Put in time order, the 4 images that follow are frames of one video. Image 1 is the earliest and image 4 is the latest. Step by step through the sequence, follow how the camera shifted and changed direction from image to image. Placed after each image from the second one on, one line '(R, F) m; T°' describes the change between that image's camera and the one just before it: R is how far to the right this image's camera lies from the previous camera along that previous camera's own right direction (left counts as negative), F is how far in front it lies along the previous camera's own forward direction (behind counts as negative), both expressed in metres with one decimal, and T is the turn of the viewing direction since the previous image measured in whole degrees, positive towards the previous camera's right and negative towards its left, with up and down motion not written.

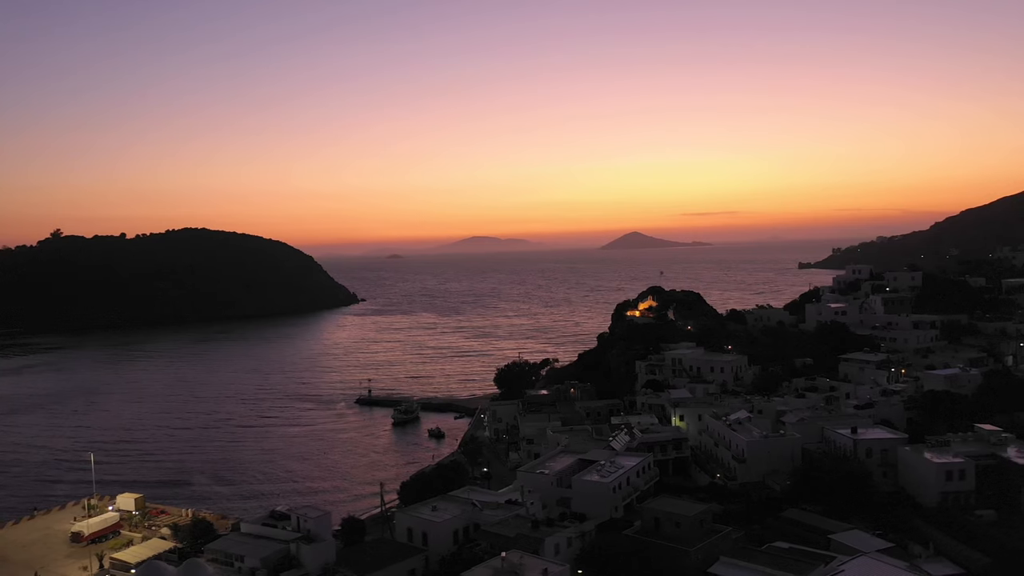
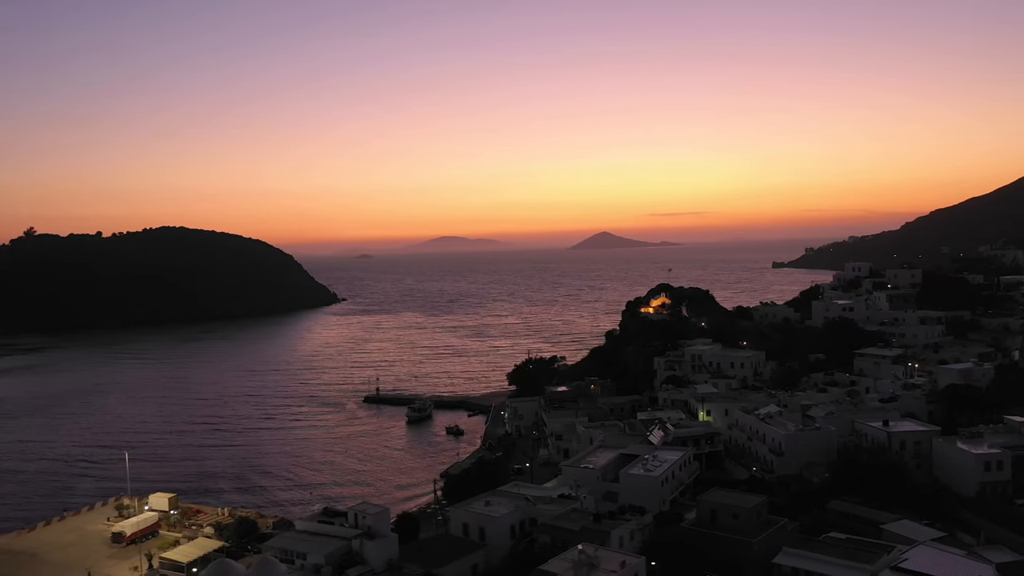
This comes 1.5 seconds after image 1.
(-1.6, 0.0) m; +2°
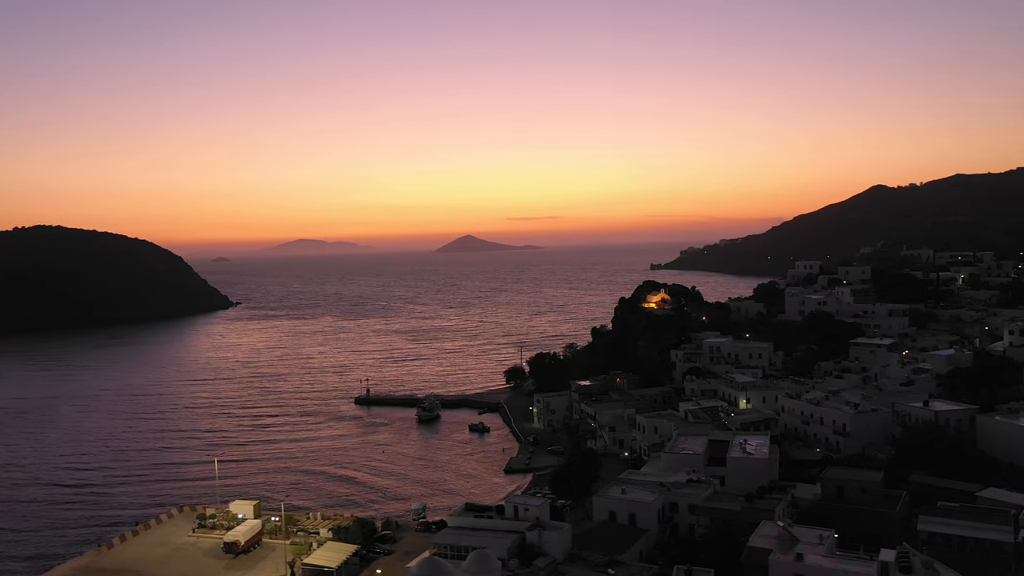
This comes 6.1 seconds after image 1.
(-5.4, +0.3) m; +9°
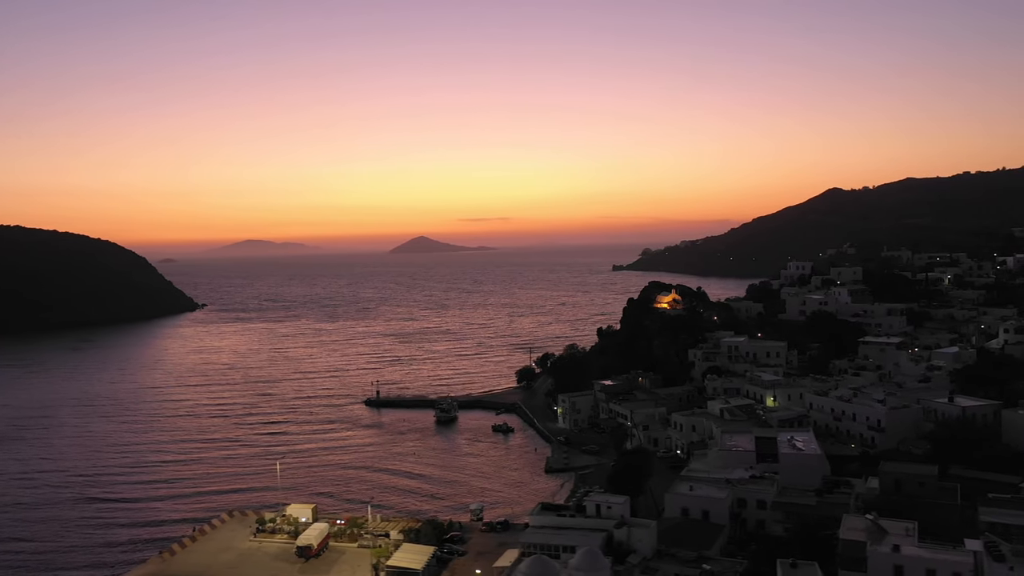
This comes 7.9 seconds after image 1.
(-2.4, -0.1) m; +3°
